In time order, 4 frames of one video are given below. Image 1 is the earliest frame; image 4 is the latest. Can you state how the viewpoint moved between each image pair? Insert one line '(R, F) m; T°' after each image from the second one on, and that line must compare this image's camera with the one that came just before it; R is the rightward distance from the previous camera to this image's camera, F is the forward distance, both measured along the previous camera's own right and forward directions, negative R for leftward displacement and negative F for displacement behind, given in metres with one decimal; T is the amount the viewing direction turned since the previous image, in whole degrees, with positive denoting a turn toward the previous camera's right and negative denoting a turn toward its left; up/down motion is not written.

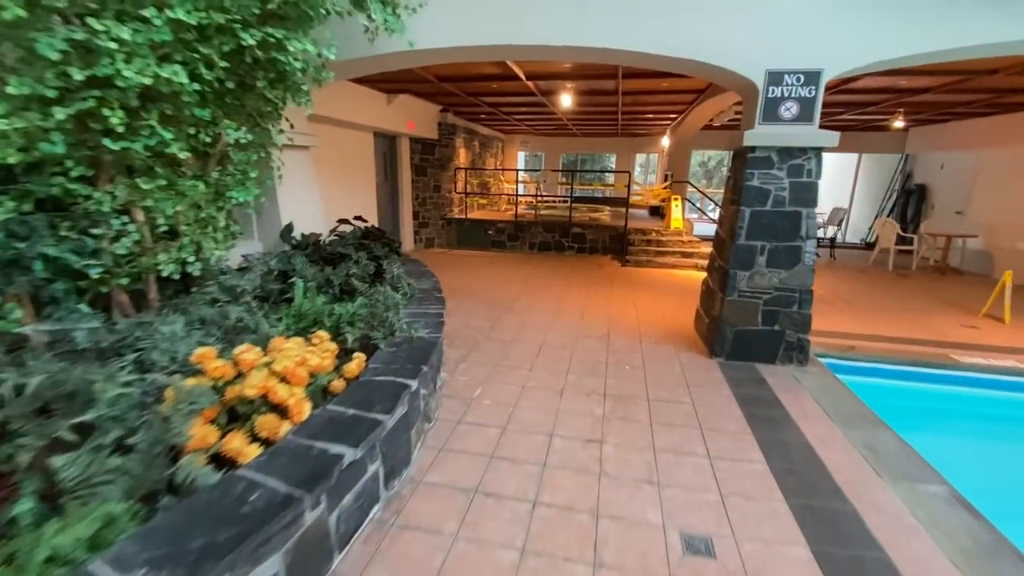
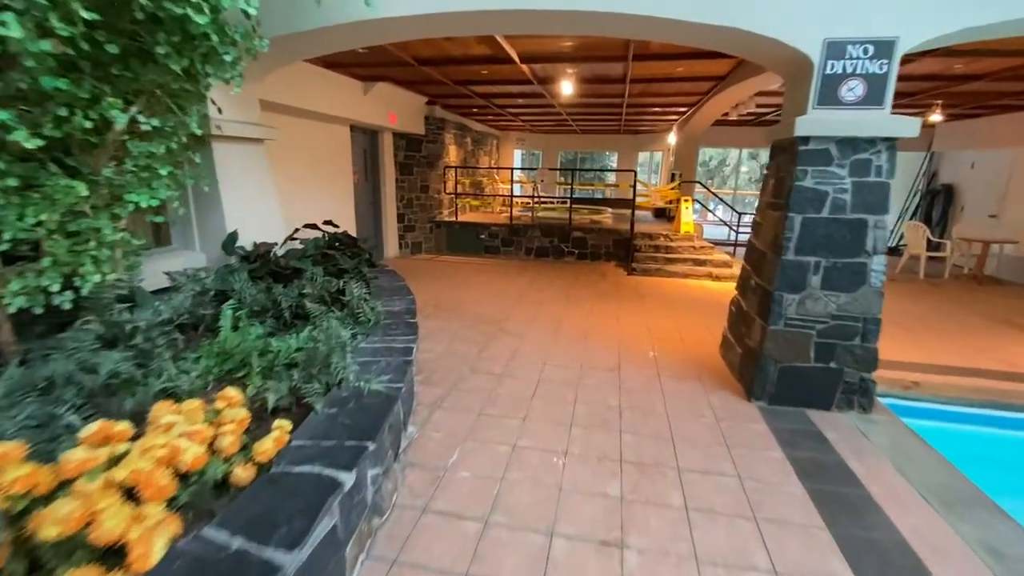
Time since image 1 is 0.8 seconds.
(+0.1, +0.8) m; 0°
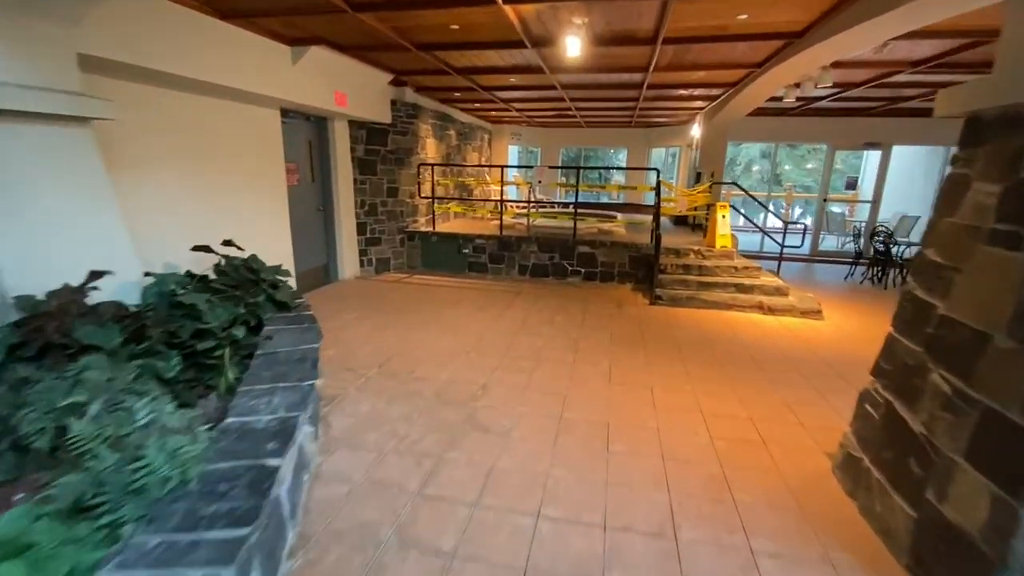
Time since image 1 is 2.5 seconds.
(+0.1, +1.6) m; 0°
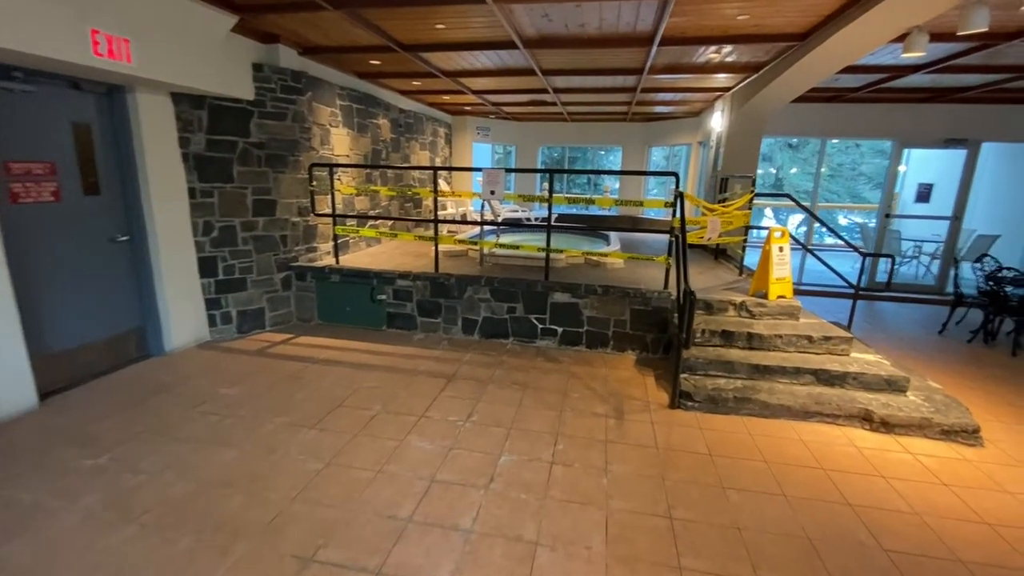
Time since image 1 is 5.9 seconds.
(+0.4, +2.1) m; +1°
